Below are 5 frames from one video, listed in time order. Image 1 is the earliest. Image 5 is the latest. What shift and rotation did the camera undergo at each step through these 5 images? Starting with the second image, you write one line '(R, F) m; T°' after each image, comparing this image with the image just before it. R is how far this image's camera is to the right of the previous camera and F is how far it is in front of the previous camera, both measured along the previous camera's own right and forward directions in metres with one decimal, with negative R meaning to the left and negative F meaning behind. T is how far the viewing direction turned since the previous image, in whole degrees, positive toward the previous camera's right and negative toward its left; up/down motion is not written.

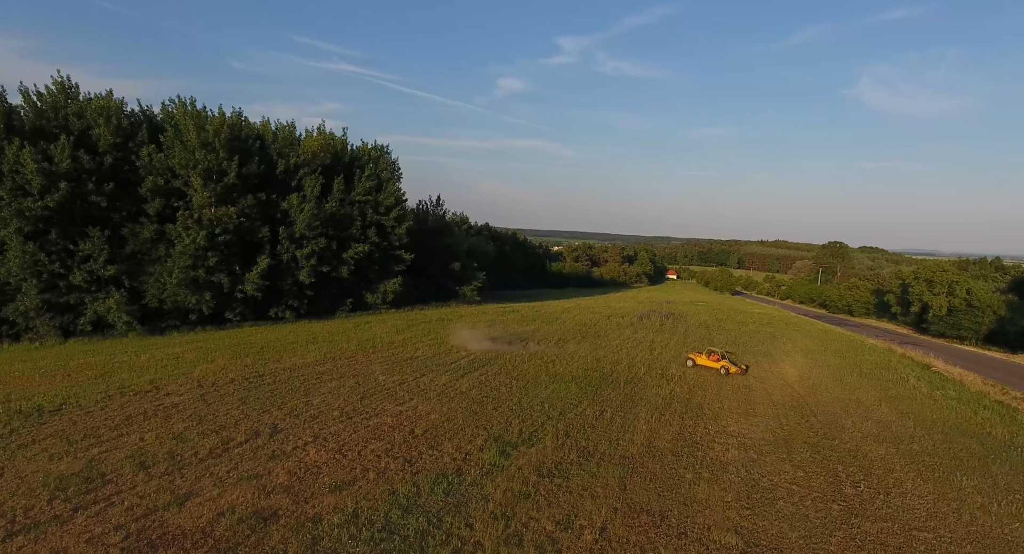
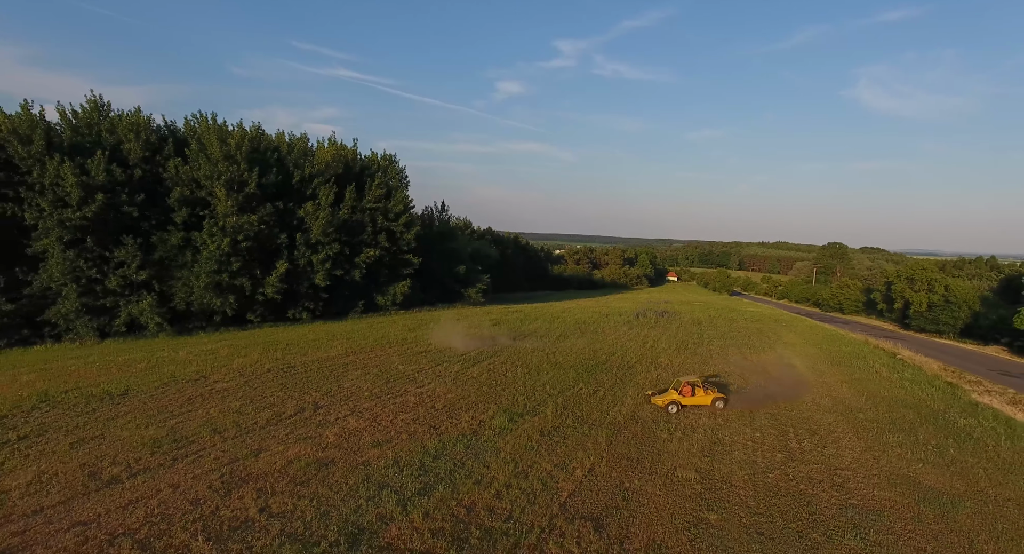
(-0.1, -2.0) m; 0°
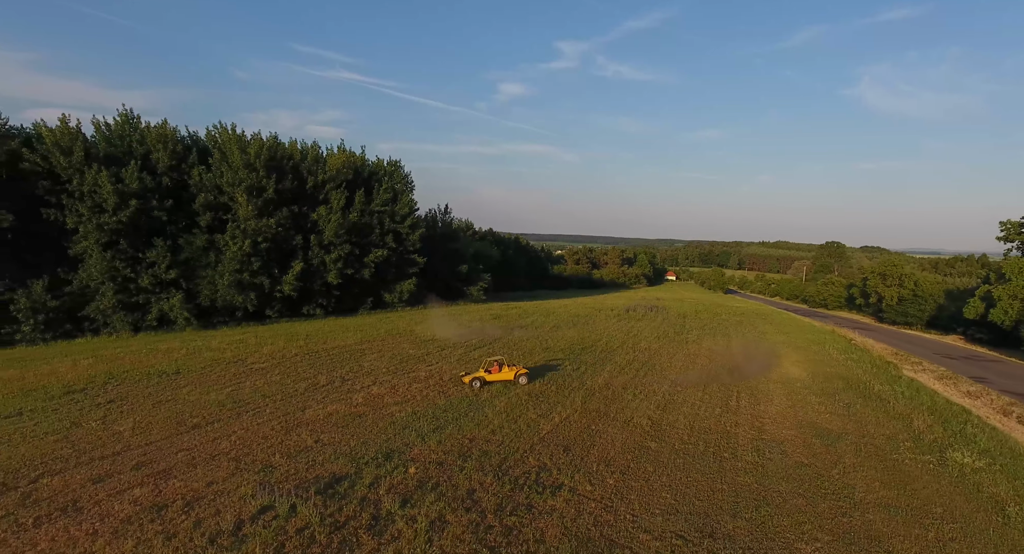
(+0.2, -2.5) m; 0°
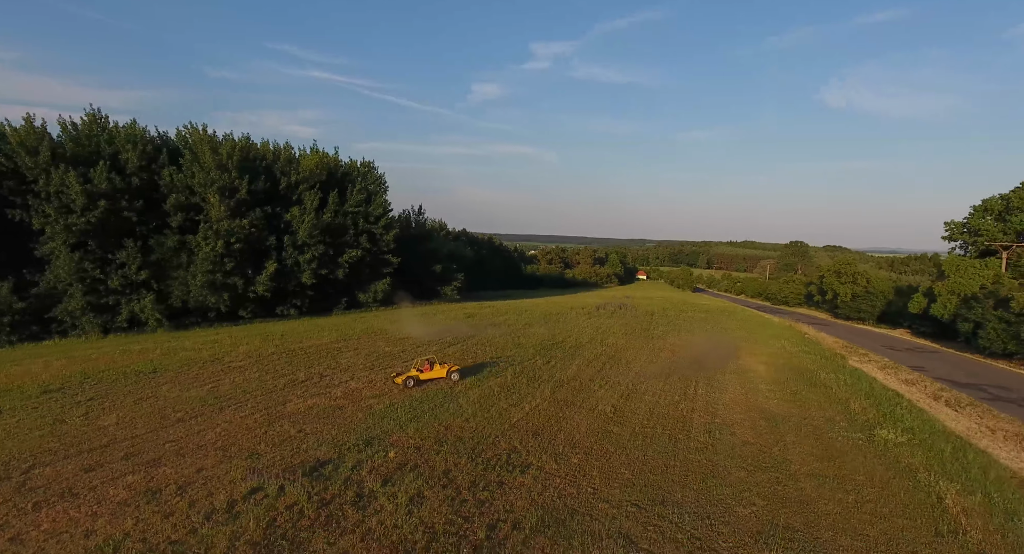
(+0.1, -0.8) m; +3°
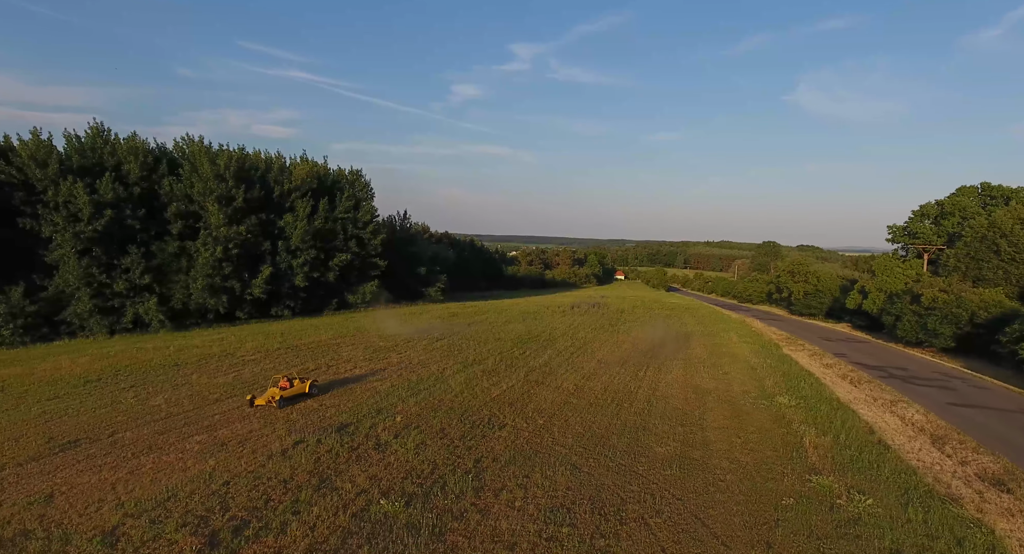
(+0.1, -2.8) m; +2°
